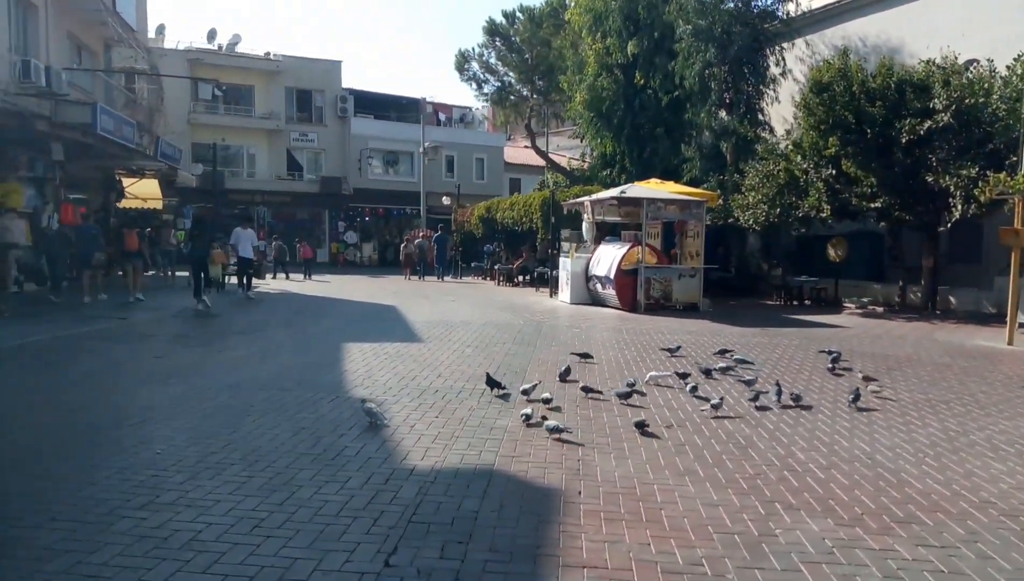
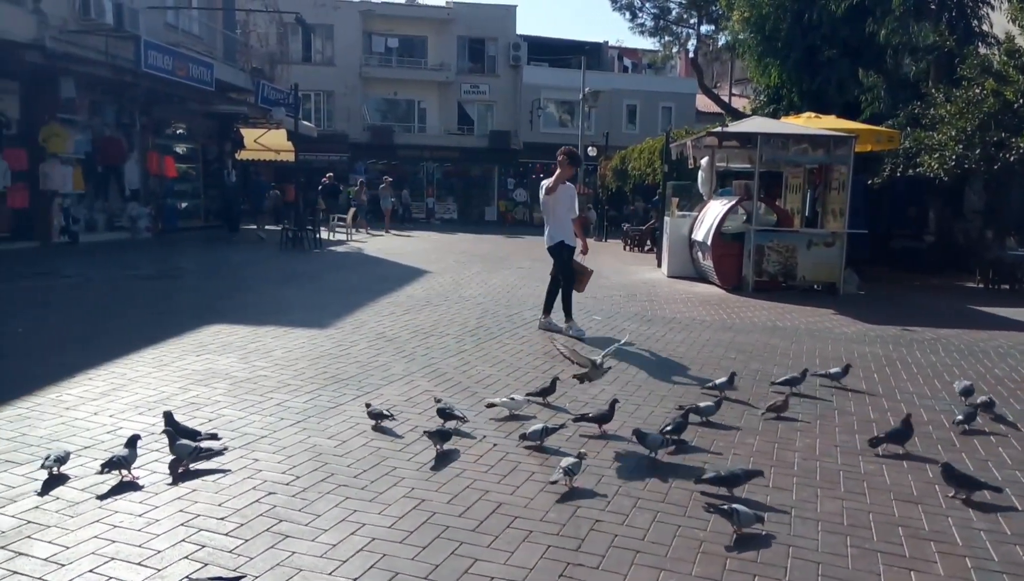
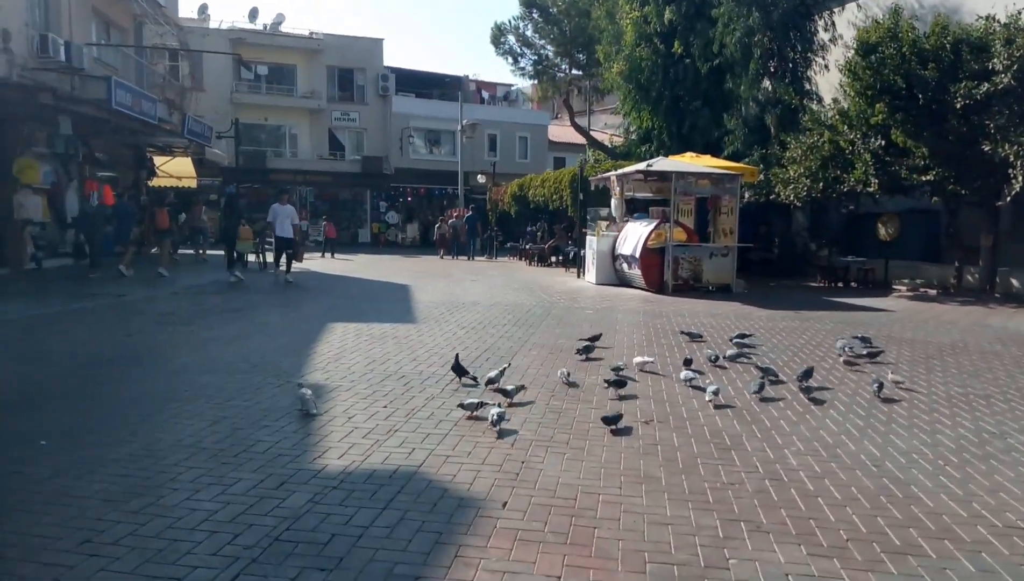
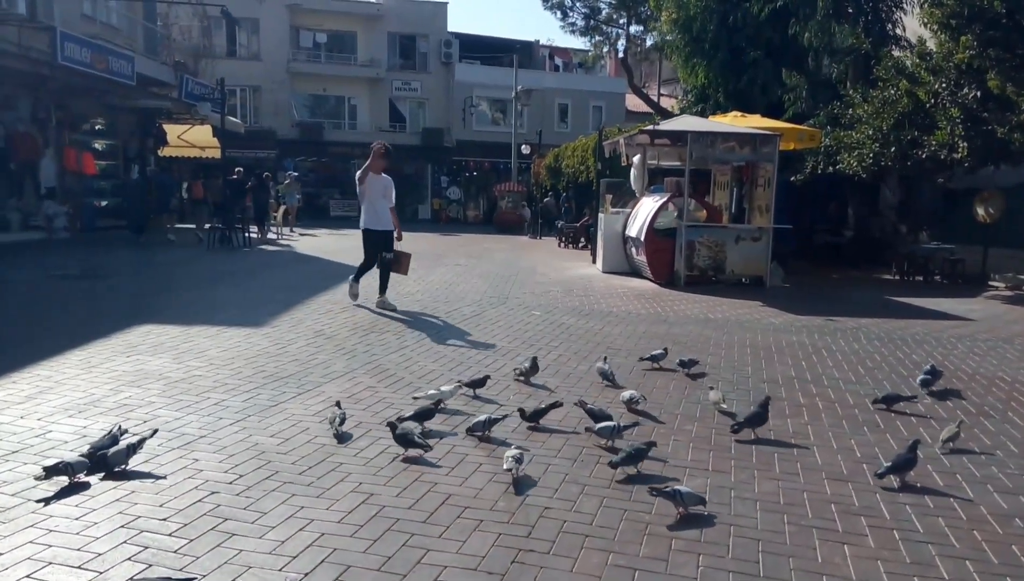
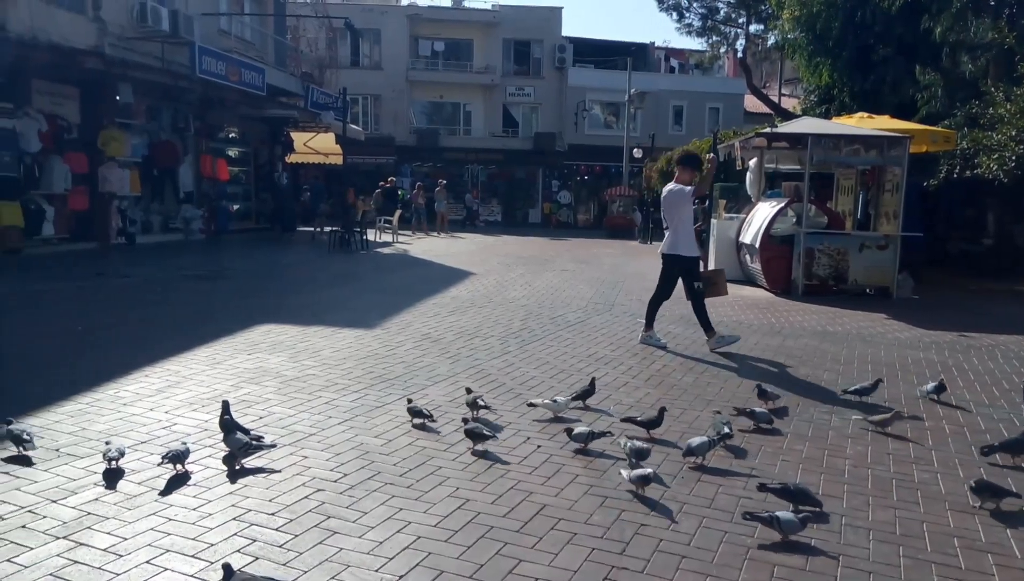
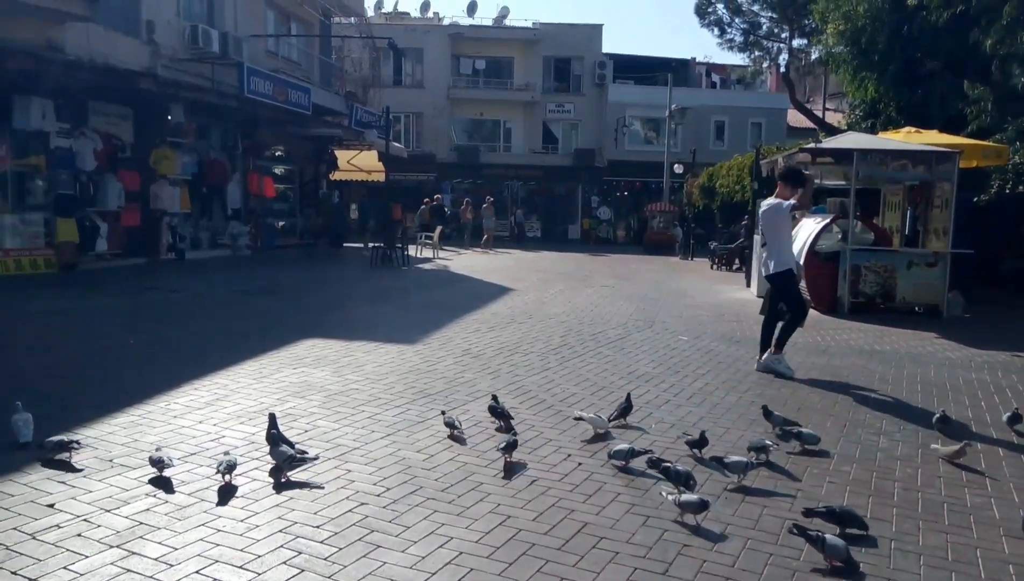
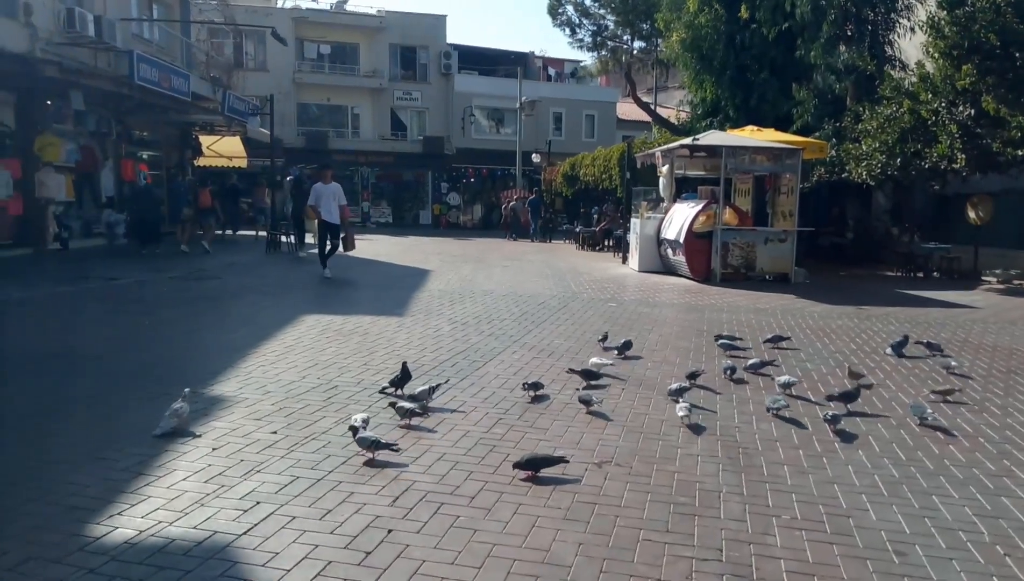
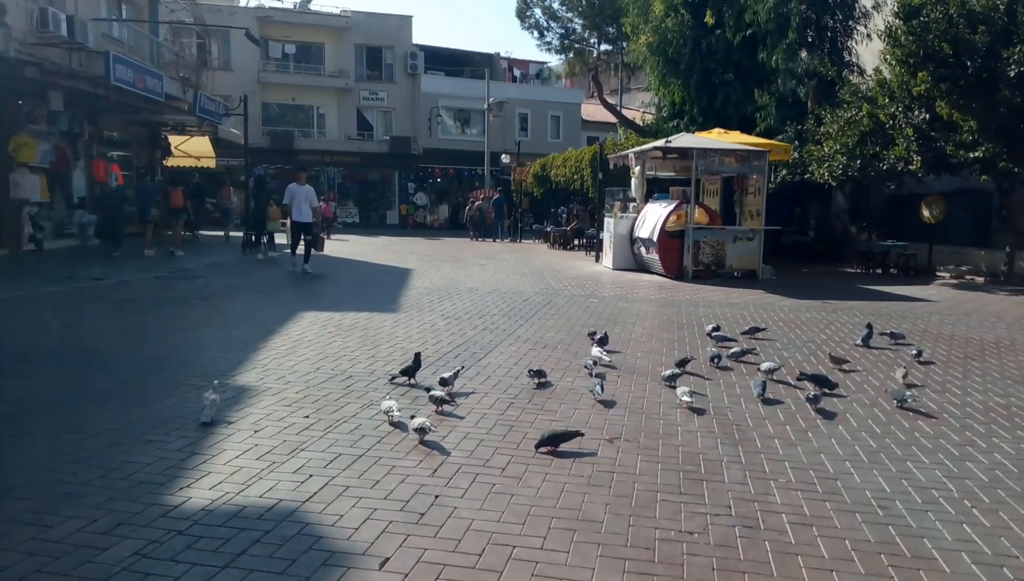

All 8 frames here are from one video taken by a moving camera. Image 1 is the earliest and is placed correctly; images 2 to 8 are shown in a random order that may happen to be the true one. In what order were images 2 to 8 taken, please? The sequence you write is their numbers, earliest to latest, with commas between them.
3, 8, 7, 4, 2, 5, 6
